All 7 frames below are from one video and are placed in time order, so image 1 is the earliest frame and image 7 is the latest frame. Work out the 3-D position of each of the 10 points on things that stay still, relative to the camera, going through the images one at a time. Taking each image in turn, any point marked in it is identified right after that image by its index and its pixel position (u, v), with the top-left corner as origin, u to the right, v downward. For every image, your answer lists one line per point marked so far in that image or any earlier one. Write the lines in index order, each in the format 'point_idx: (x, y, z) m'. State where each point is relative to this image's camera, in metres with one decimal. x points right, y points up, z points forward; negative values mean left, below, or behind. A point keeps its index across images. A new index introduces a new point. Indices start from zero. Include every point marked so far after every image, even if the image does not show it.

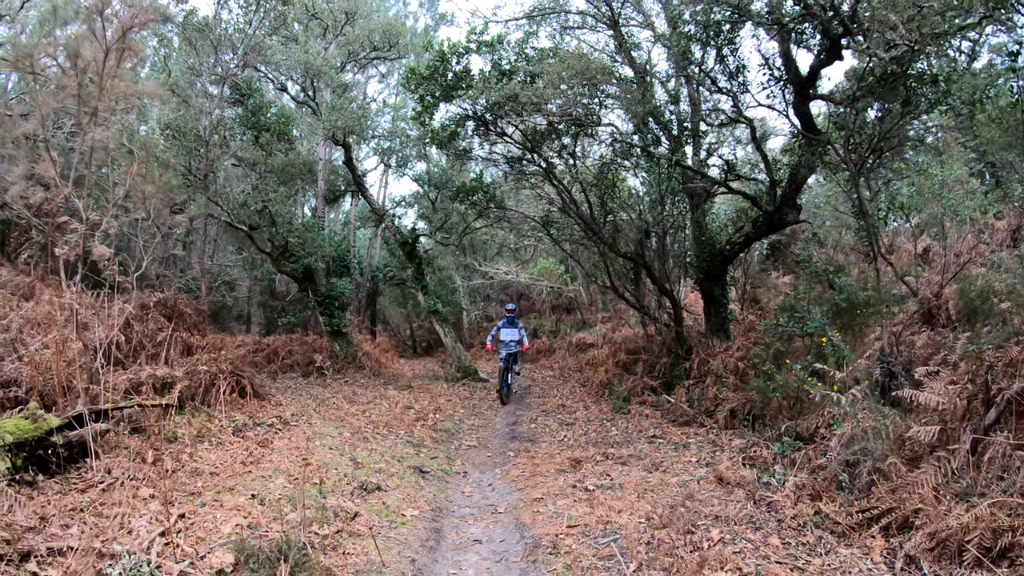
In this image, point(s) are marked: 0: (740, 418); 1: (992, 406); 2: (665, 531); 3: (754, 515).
0: (+1.7, -1.0, +6.4) m
1: (+2.3, -0.6, +4.0) m
2: (+0.6, -1.0, +3.5) m
3: (+1.0, -1.0, +3.8) m
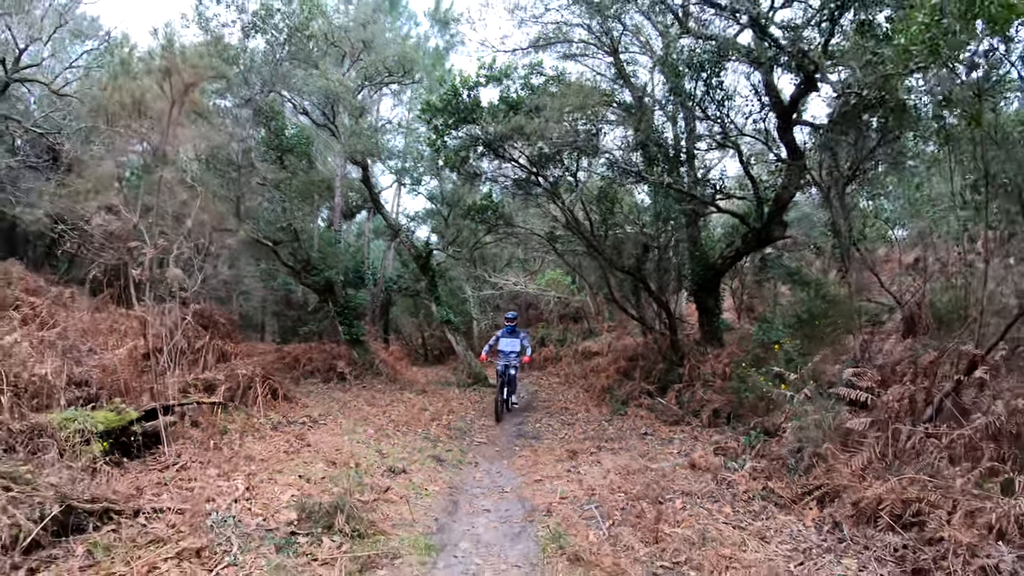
0: (+1.7, -1.1, +7.1) m
1: (+2.3, -0.7, +4.8) m
2: (+0.6, -1.0, +4.3) m
3: (+1.1, -1.1, +4.6) m
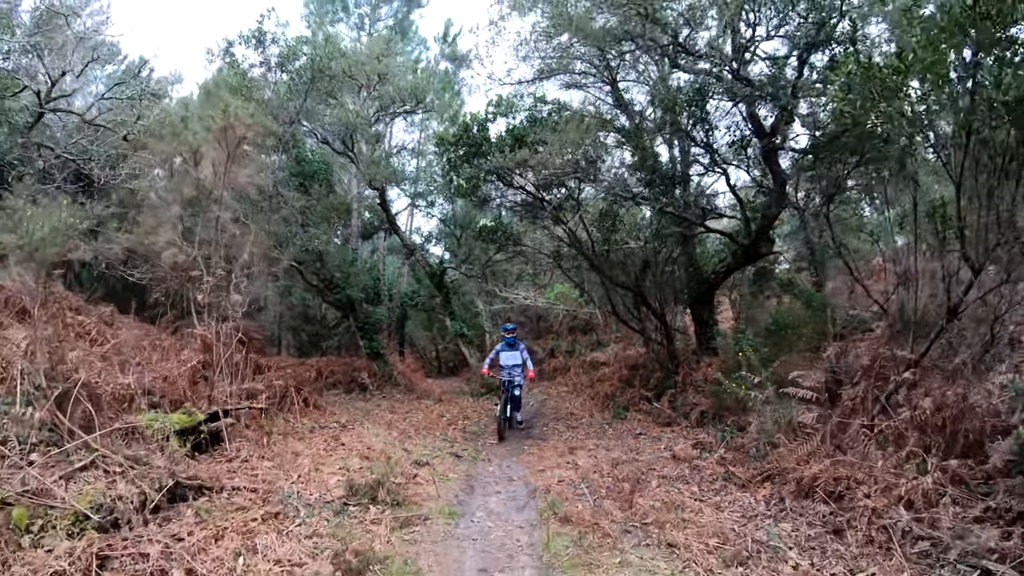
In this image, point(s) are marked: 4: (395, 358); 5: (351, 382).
0: (+1.8, -1.2, +8.1) m
1: (+2.4, -0.8, +5.7) m
2: (+0.6, -1.1, +5.2) m
3: (+1.1, -1.2, +5.5) m
4: (-2.3, -1.4, +17.4) m
5: (-2.6, -1.5, +14.2) m
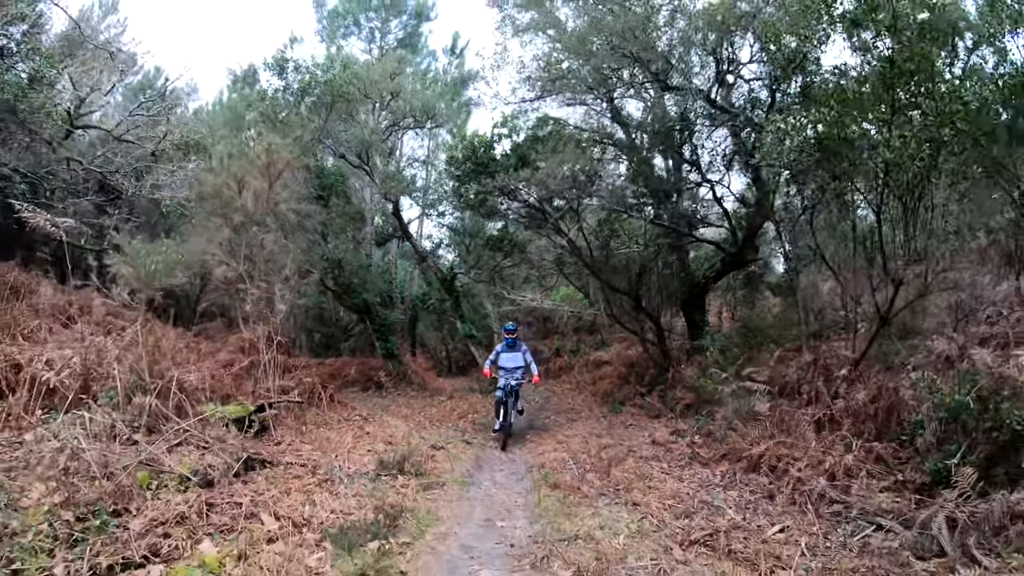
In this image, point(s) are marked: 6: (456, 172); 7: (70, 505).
0: (+1.8, -1.3, +9.1) m
1: (+2.4, -0.8, +6.8) m
2: (+0.7, -1.2, +6.2) m
3: (+1.1, -1.3, +6.6) m
4: (-2.2, -1.5, +18.5) m
5: (-2.5, -1.6, +15.3) m
6: (-1.0, +2.0, +15.5) m
7: (-1.9, -0.9, +3.7) m
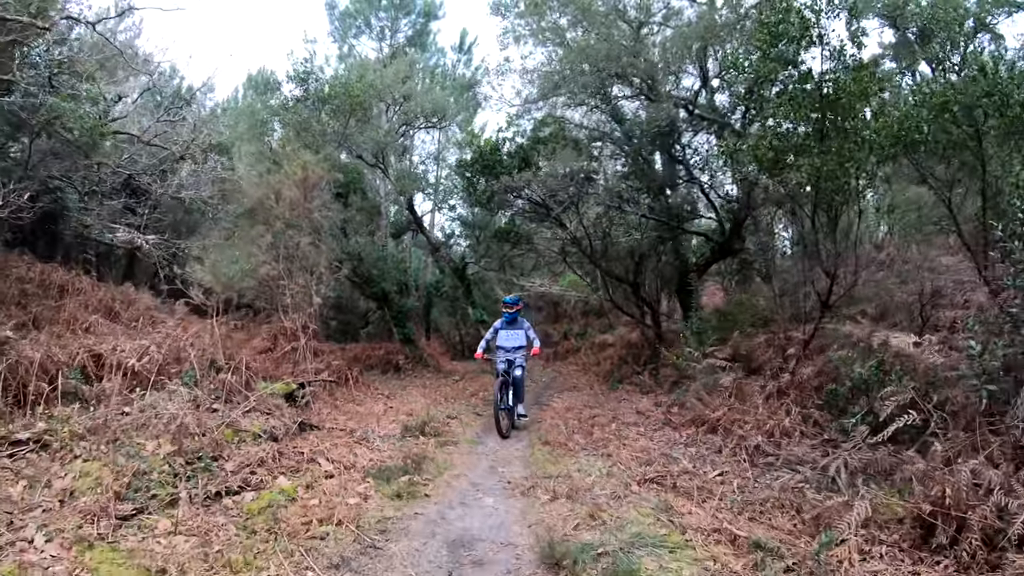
0: (+1.9, -1.1, +10.4) m
1: (+2.4, -0.8, +8.0) m
2: (+0.7, -1.2, +7.5) m
3: (+1.1, -1.2, +7.9) m
4: (-2.0, -1.2, +19.8) m
5: (-2.4, -1.4, +16.6) m
6: (-0.9, +2.2, +16.7) m
7: (-1.9, -0.9, +5.0) m
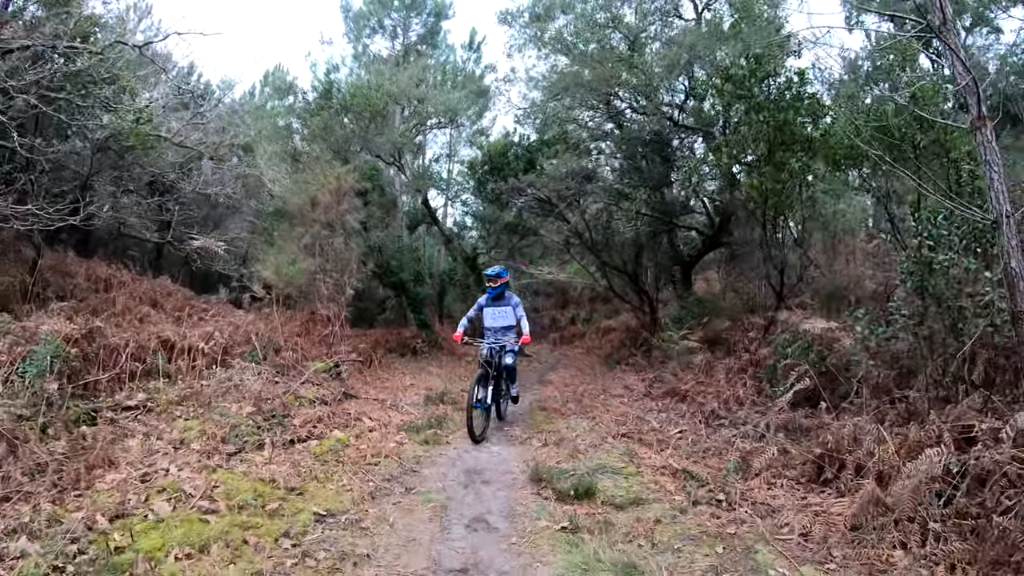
0: (+1.9, -1.0, +11.8) m
1: (+2.4, -0.7, +9.5) m
2: (+0.7, -1.1, +9.0) m
3: (+1.2, -1.1, +9.3) m
4: (-1.8, -1.0, +21.3) m
5: (-2.2, -1.2, +18.1) m
6: (-0.7, +2.5, +18.2) m
7: (-1.9, -0.9, +6.5) m
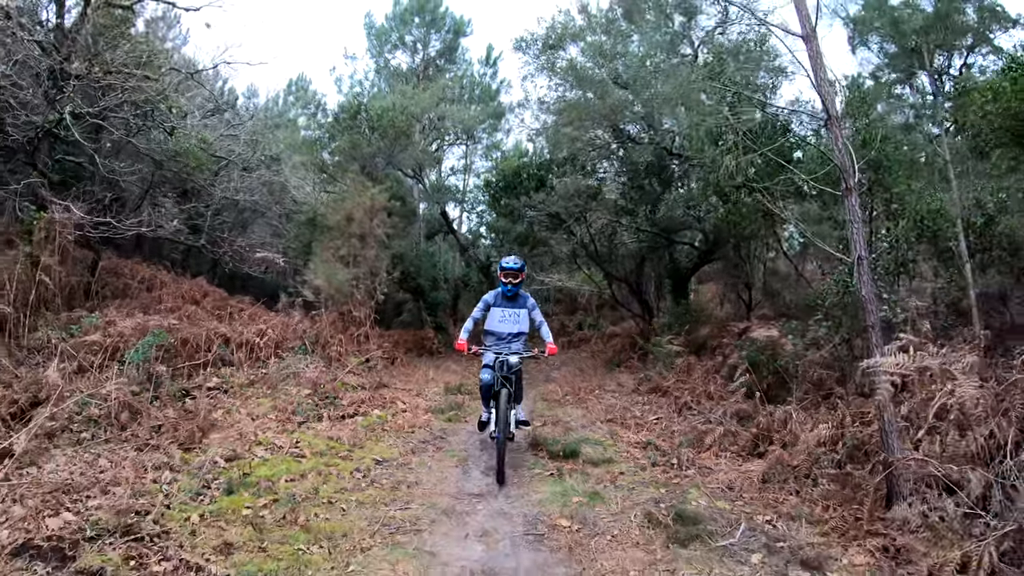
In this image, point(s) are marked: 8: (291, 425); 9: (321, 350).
0: (+2.1, -1.2, +13.4) m
1: (+2.5, -0.8, +11.0) m
2: (+0.8, -1.2, +10.5) m
3: (+1.3, -1.3, +10.9) m
4: (-1.5, -1.1, +22.9) m
5: (-2.0, -1.4, +19.7) m
6: (-0.5, +2.3, +19.8) m
7: (-1.8, -1.0, +8.1) m
8: (-1.7, -1.1, +6.9) m
9: (-2.3, -0.8, +10.5) m
